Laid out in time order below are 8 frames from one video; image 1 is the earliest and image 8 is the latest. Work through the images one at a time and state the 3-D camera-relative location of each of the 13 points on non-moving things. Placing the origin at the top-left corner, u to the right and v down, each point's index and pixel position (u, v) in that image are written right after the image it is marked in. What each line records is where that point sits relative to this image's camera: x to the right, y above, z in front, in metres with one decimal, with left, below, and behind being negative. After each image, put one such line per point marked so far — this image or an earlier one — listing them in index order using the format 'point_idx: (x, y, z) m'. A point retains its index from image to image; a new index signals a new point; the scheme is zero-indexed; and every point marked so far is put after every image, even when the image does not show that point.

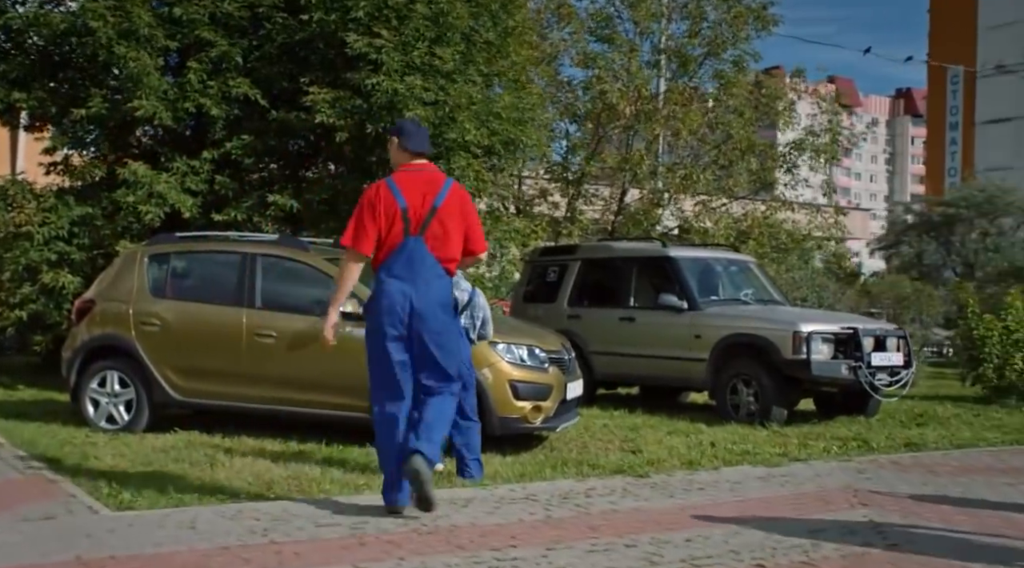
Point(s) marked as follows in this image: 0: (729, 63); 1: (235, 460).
0: (+3.5, +3.7, +18.4) m
1: (-1.8, -1.1, +7.0) m
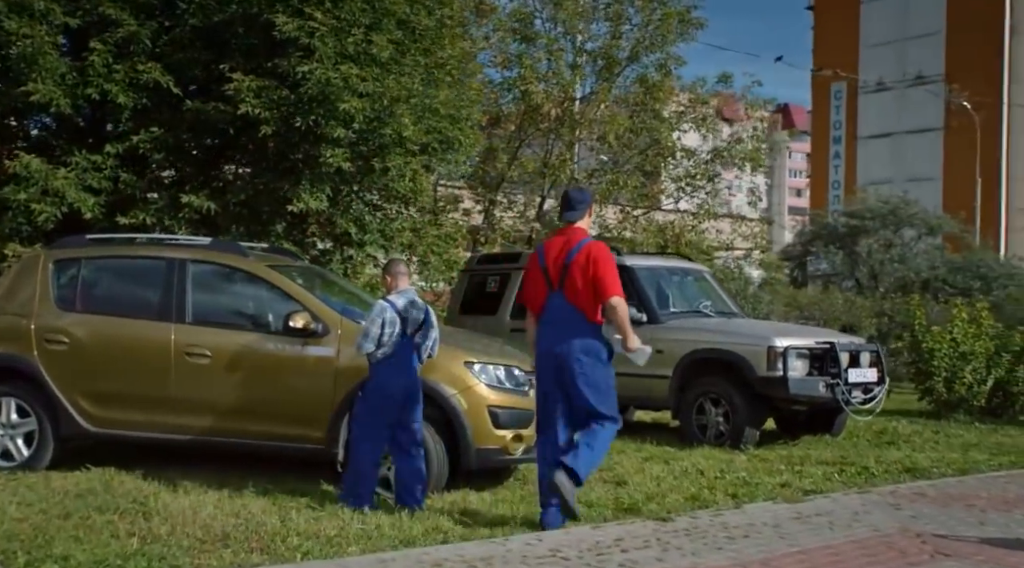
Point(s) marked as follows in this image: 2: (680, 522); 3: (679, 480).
0: (+2.2, +3.5, +17.8) m
1: (-1.8, -1.2, +5.8) m
2: (+0.8, -1.2, +5.4) m
3: (+1.1, -1.3, +7.4) m
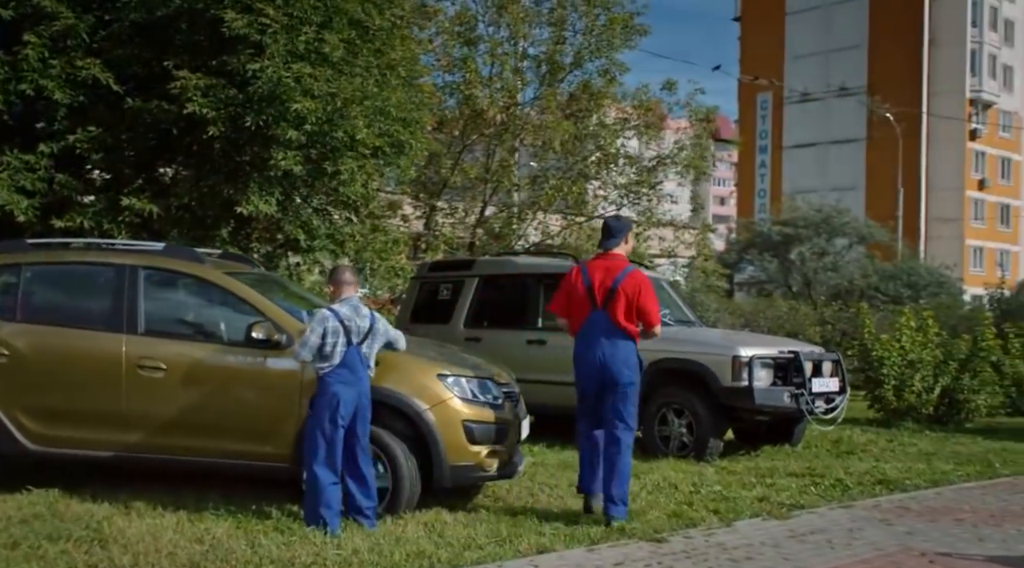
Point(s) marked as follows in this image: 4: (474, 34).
0: (+1.3, +3.4, +17.6) m
1: (-1.9, -1.2, +5.4) m
2: (+0.8, -1.2, +5.2) m
3: (+0.9, -1.4, +7.1) m
4: (-0.6, +4.1, +17.9) m
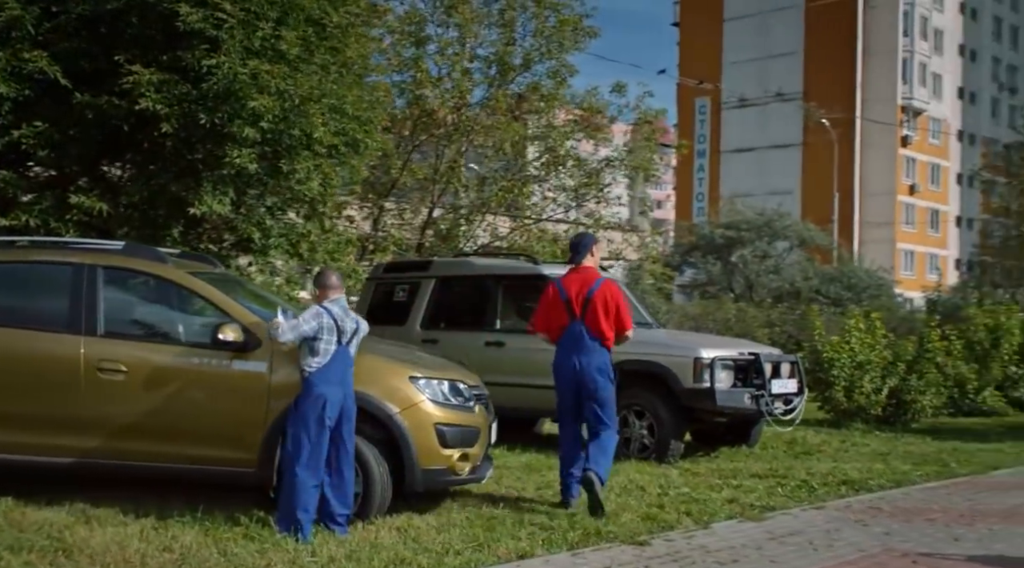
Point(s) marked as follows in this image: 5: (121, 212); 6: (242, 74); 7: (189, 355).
0: (+0.5, +3.4, +17.6) m
1: (-2.0, -1.2, +5.2) m
2: (+0.7, -1.2, +5.1) m
3: (+0.7, -1.4, +7.1) m
4: (-1.4, +4.1, +17.8) m
5: (-3.6, +0.7, +10.2) m
6: (-2.3, +1.8, +9.5) m
7: (-1.9, -0.4, +6.2) m
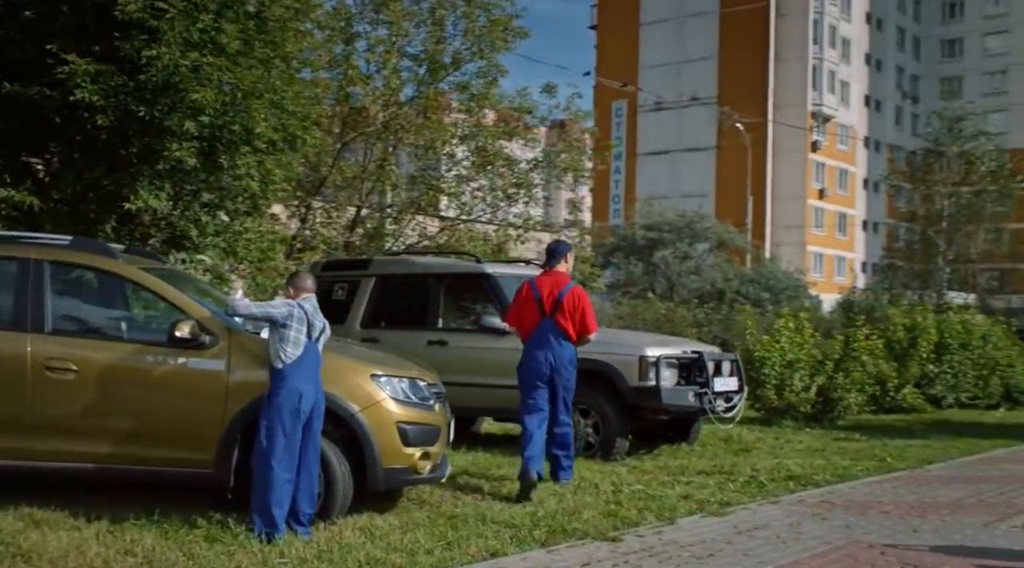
0: (-0.6, +3.4, +17.6) m
1: (-2.1, -1.2, +5.0) m
2: (+0.6, -1.2, +5.2) m
3: (+0.4, -1.4, +7.1) m
4: (-2.5, +4.1, +17.6) m
5: (-4.2, +0.7, +9.8) m
6: (-2.8, +1.8, +9.2) m
7: (-2.1, -0.4, +6.1) m
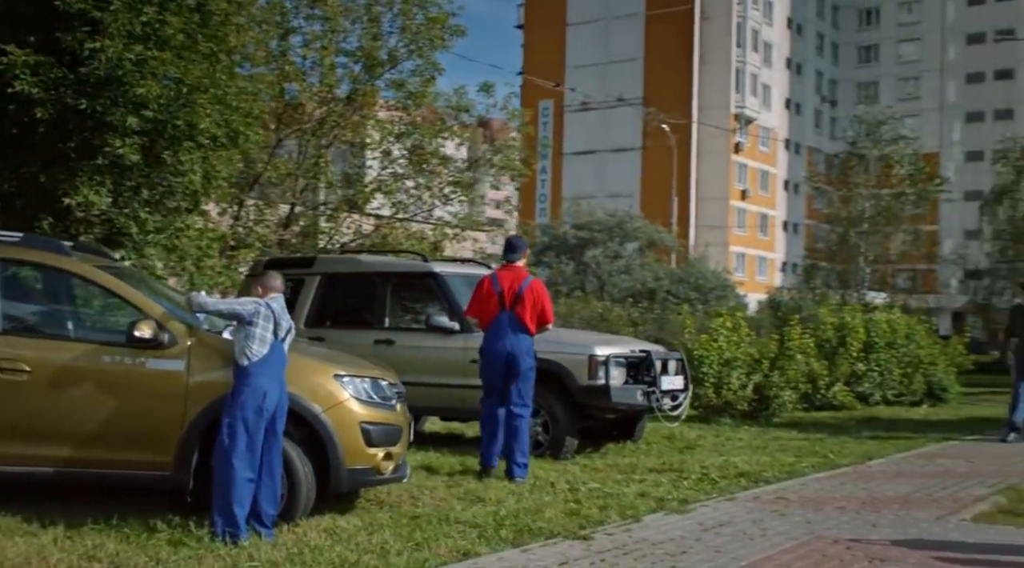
0: (-1.6, +3.4, +17.5) m
1: (-2.3, -1.2, +4.9) m
2: (+0.4, -1.2, +5.2) m
3: (+0.2, -1.4, +7.2) m
4: (-3.5, +4.1, +17.4) m
5: (-4.6, +0.7, +9.5) m
6: (-3.2, +1.9, +9.0) m
7: (-2.2, -0.4, +5.9) m
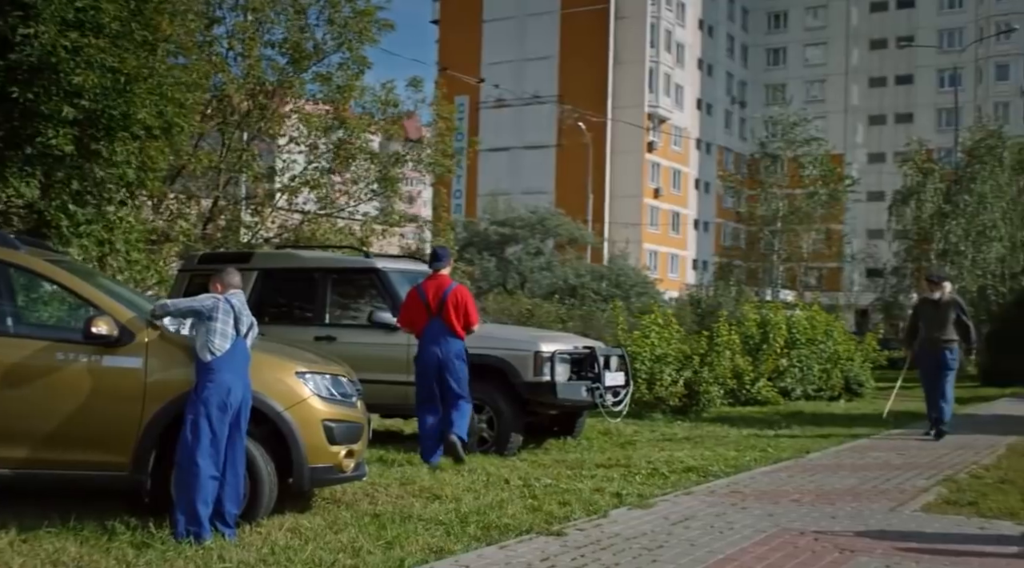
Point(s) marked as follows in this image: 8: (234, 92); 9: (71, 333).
0: (-2.7, +3.5, +17.3) m
1: (-2.3, -1.2, +4.7) m
2: (+0.3, -1.2, +5.2) m
3: (-0.1, -1.4, +7.2) m
4: (-4.6, +4.2, +17.0) m
5: (-5.1, +0.8, +9.1) m
6: (-3.6, +1.9, +8.7) m
7: (-2.4, -0.4, +5.7) m
8: (-4.2, +2.9, +16.7) m
9: (-2.4, -0.3, +5.8) m
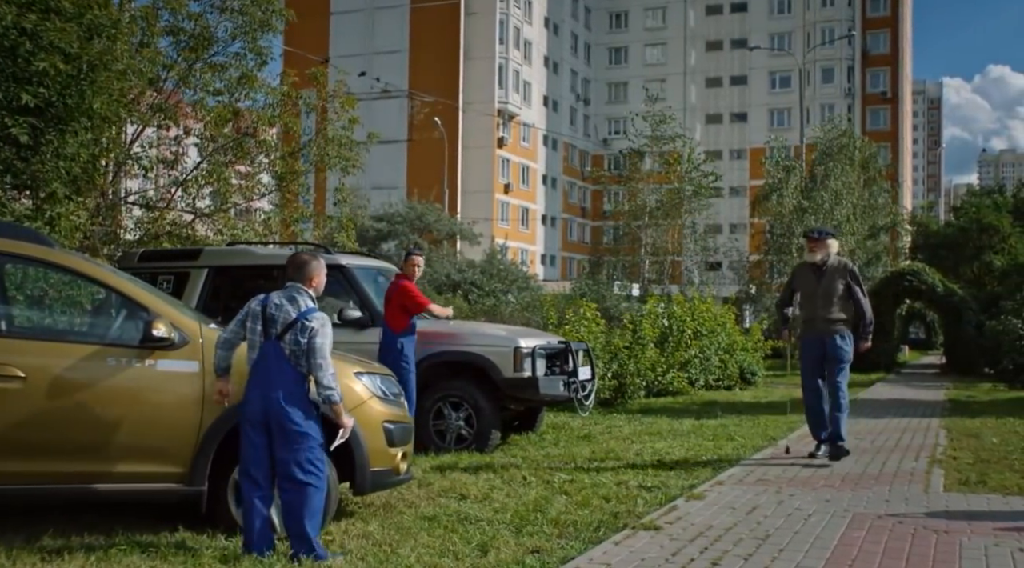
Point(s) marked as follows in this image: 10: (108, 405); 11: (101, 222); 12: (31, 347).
0: (-4.1, +3.5, +16.7) m
1: (-1.8, -1.2, +4.3) m
2: (+0.8, -1.2, +5.3) m
3: (+0.1, -1.3, +7.1) m
4: (-6.0, +4.2, +16.1) m
5: (-5.1, +0.7, +8.3) m
6: (-3.7, +1.9, +8.1) m
7: (-2.0, -0.4, +5.3) m
8: (-5.5, +2.9, +15.9) m
9: (-2.0, -0.3, +5.4) m
10: (-1.9, -0.6, +5.3) m
11: (-5.9, +1.1, +16.0) m
12: (-2.2, -0.3, +5.3) m
